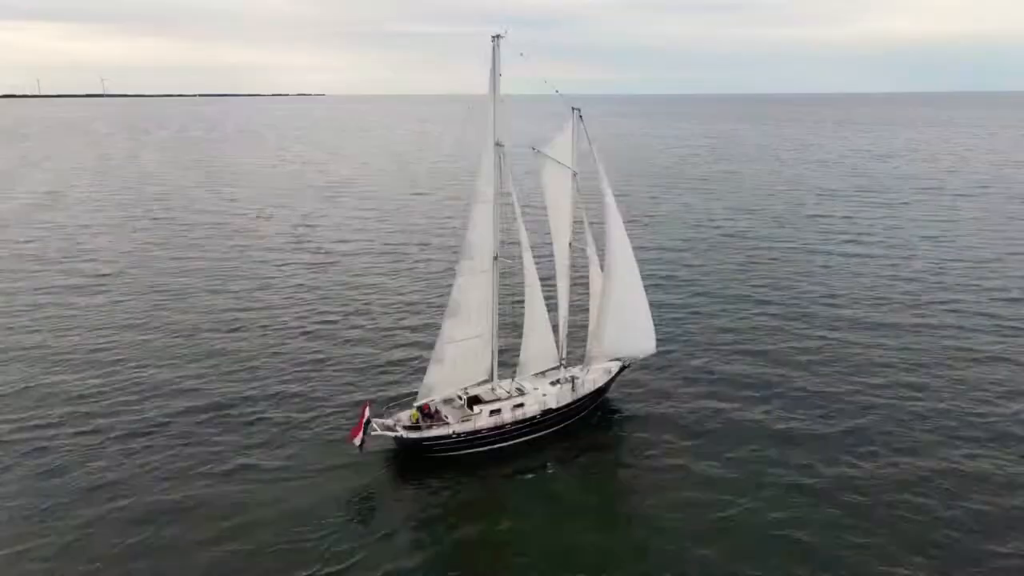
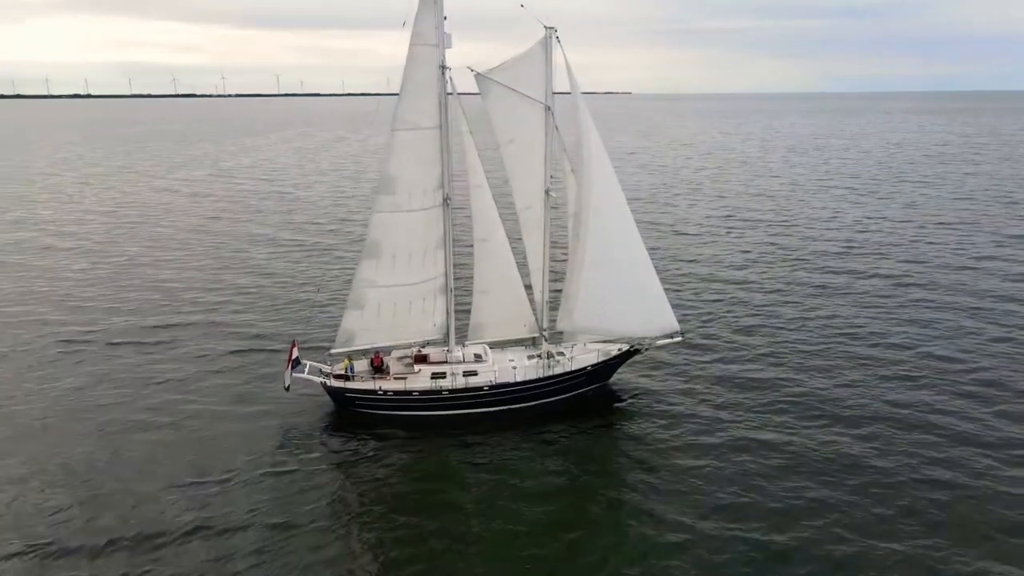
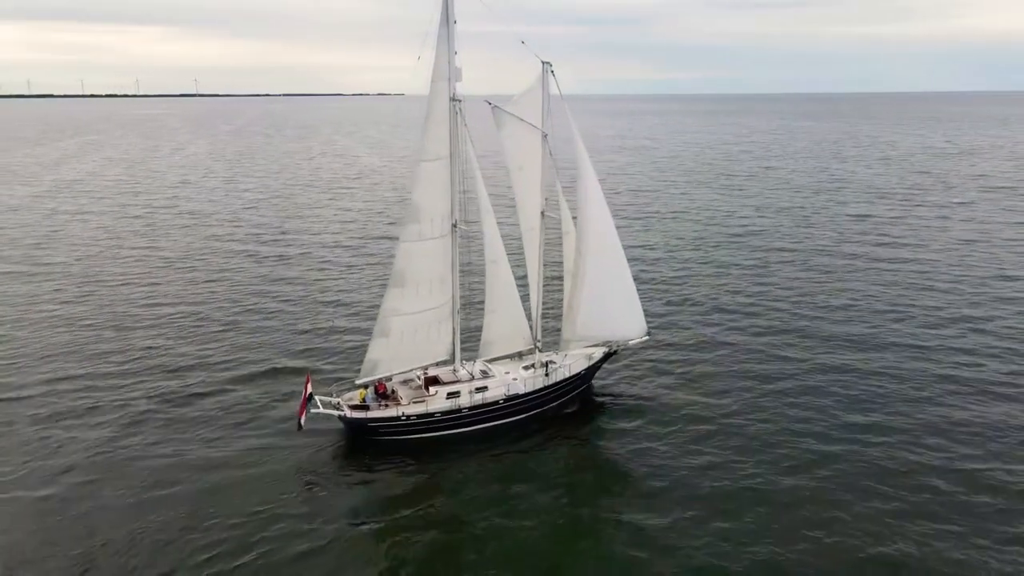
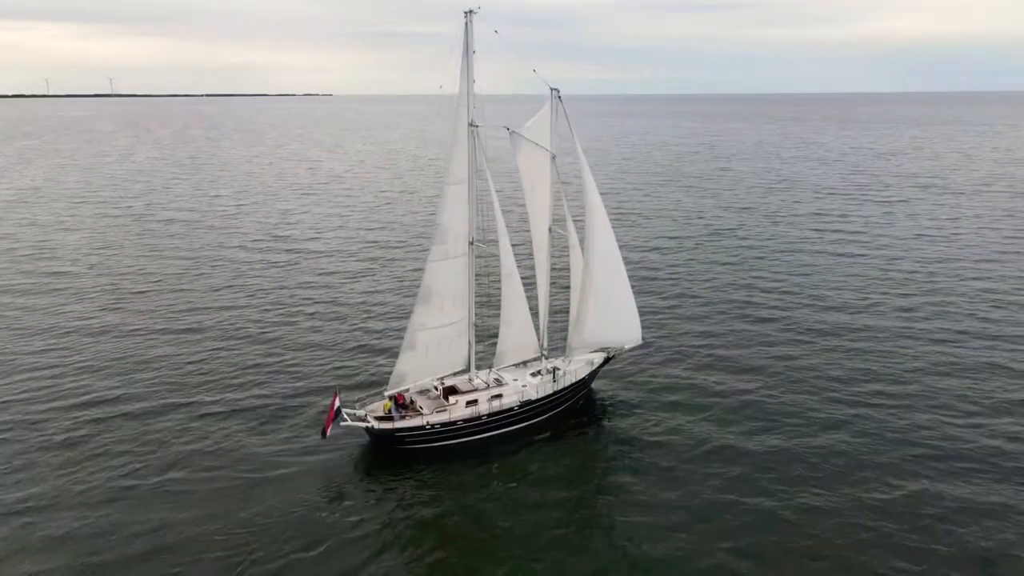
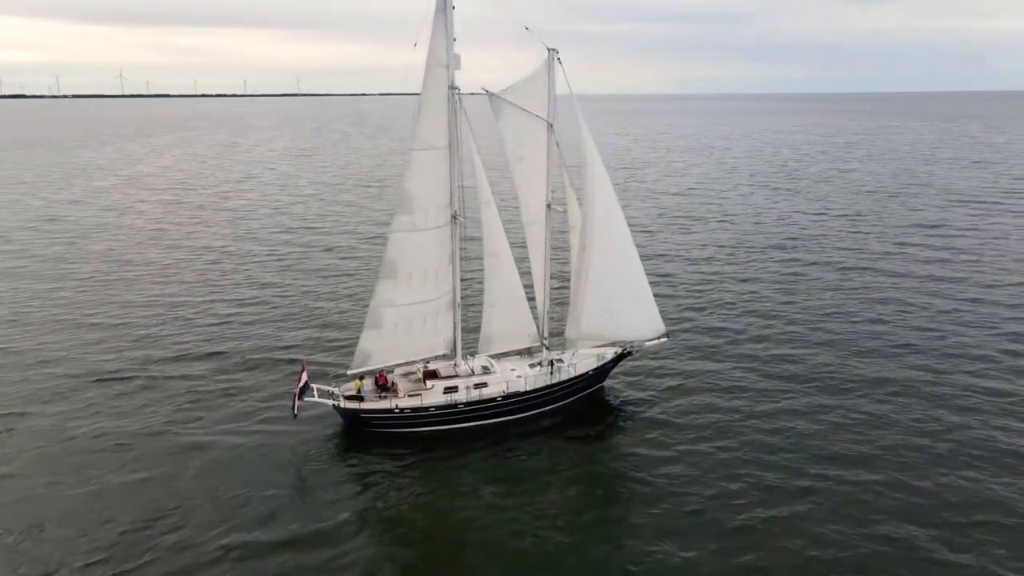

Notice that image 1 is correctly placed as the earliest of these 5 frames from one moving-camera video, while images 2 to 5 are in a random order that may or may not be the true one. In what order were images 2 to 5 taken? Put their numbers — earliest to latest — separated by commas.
4, 3, 5, 2
